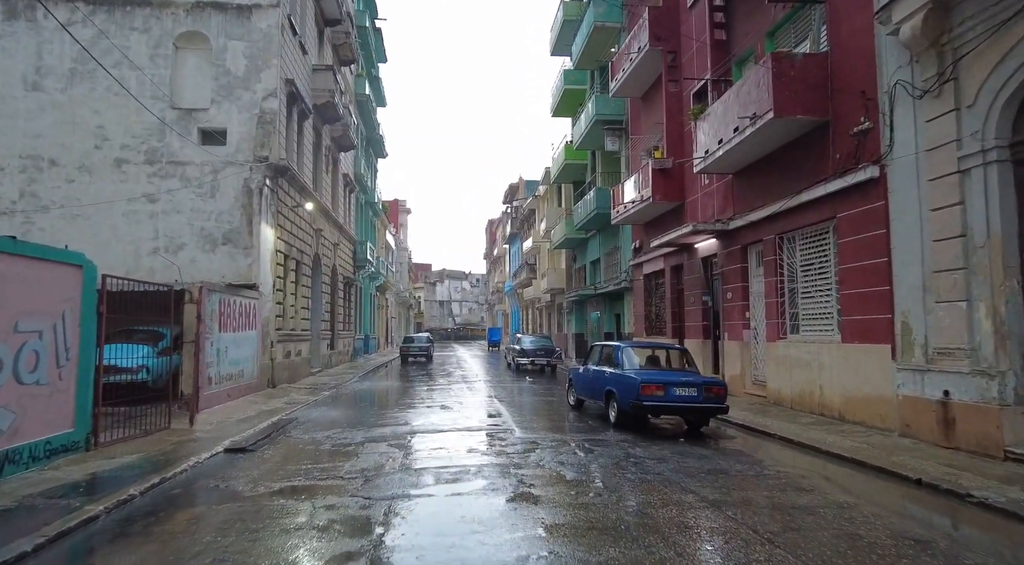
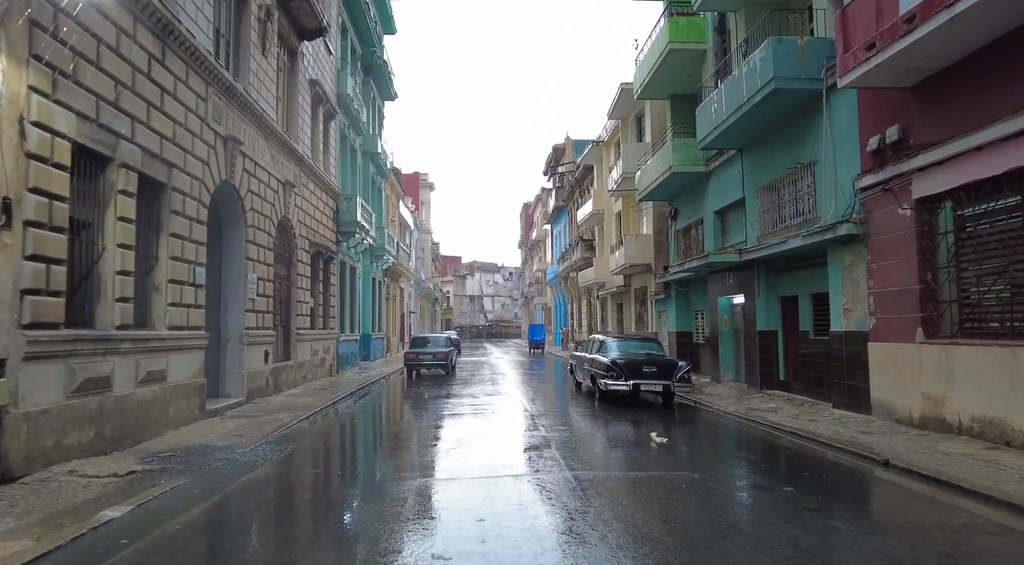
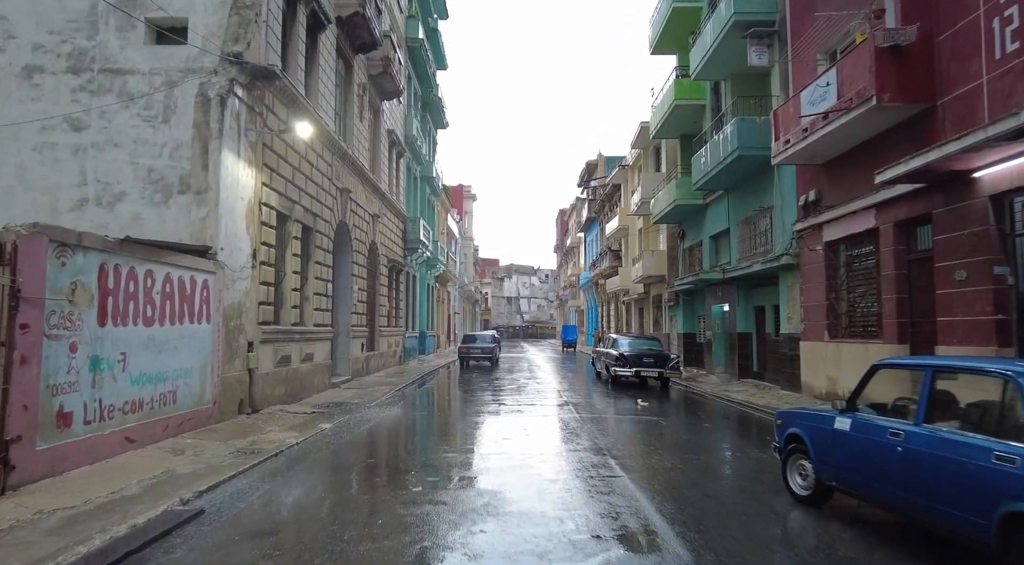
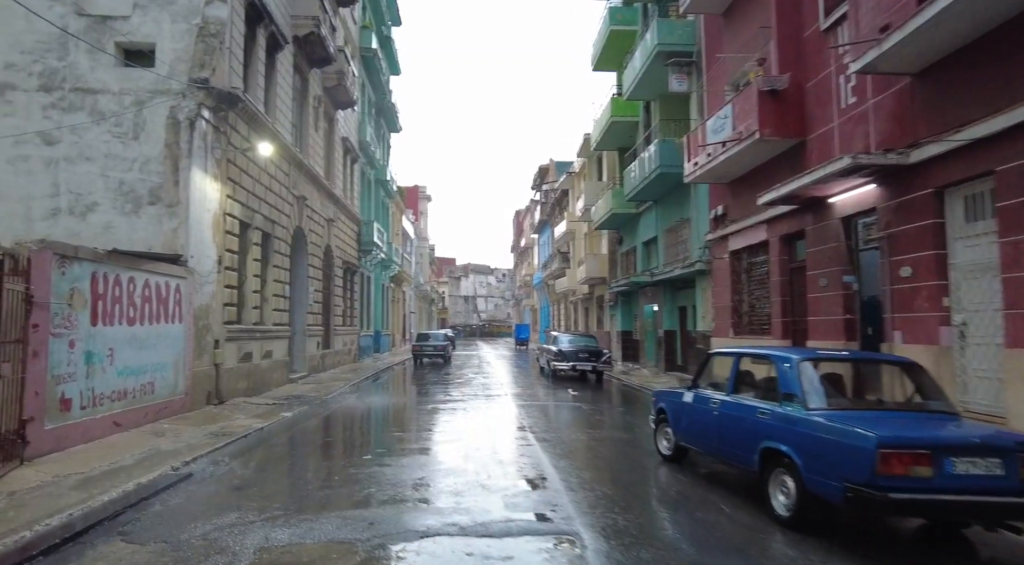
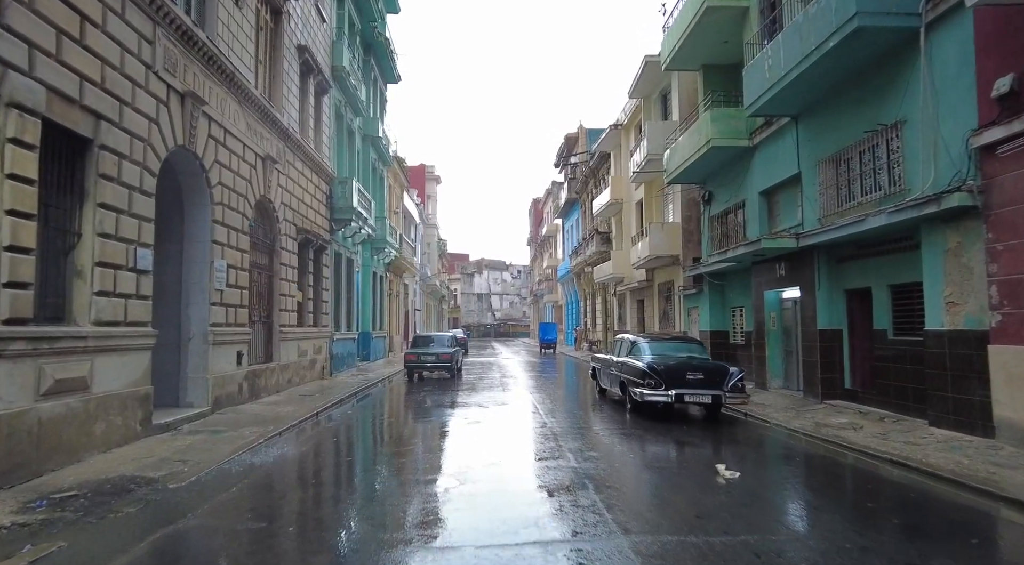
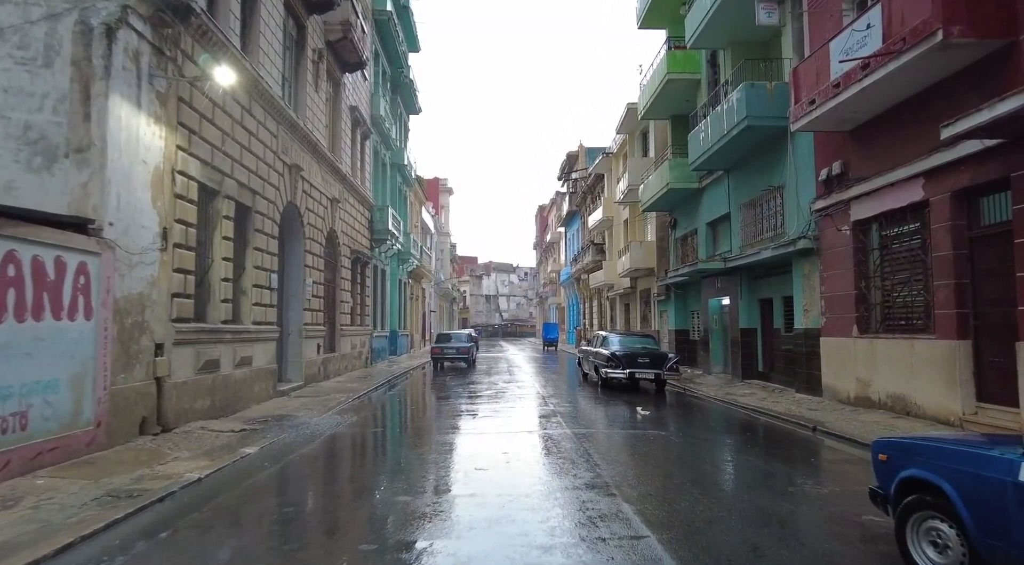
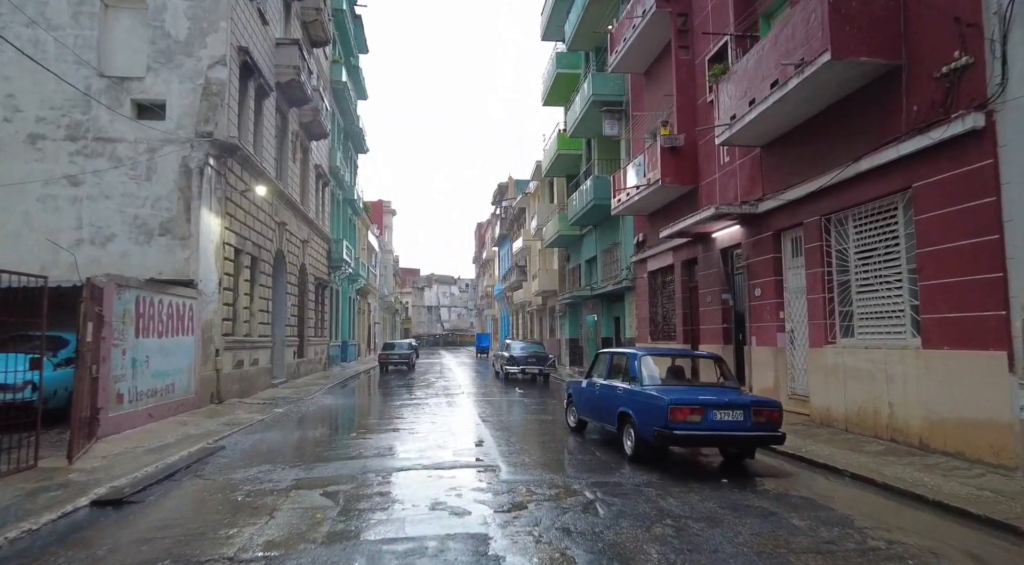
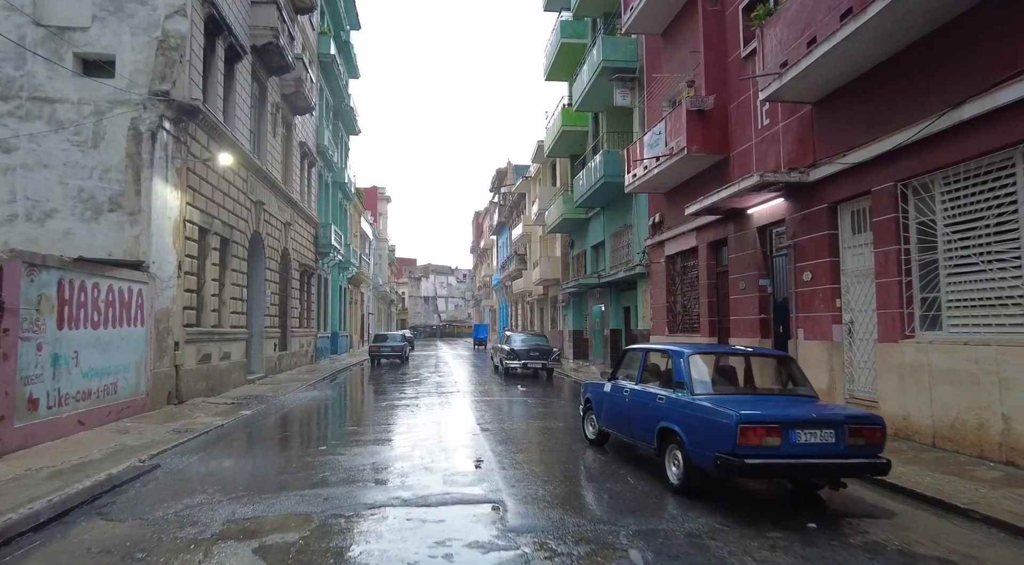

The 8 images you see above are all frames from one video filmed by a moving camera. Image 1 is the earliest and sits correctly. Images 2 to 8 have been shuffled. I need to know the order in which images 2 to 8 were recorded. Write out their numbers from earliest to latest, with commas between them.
7, 8, 4, 3, 6, 2, 5
